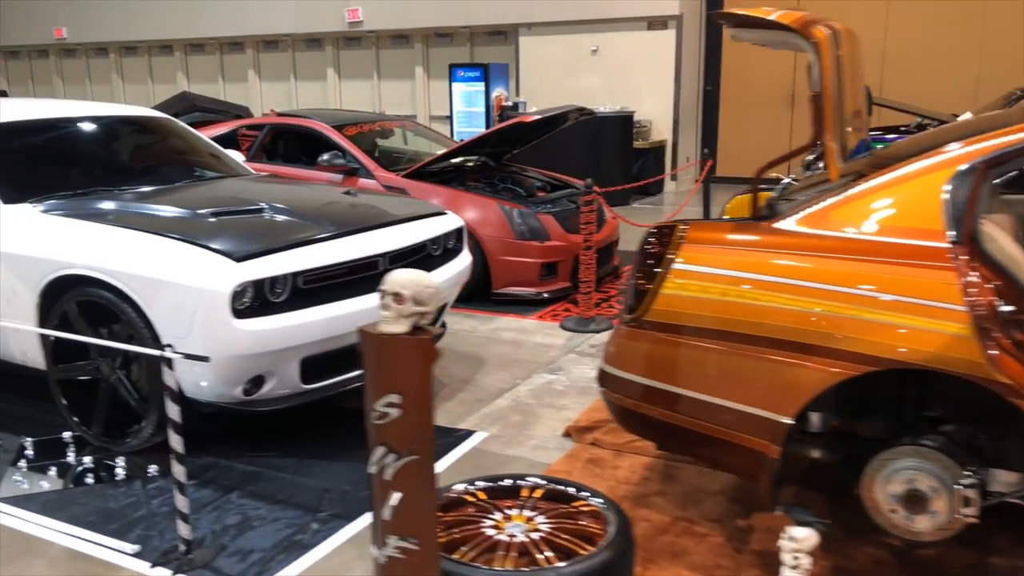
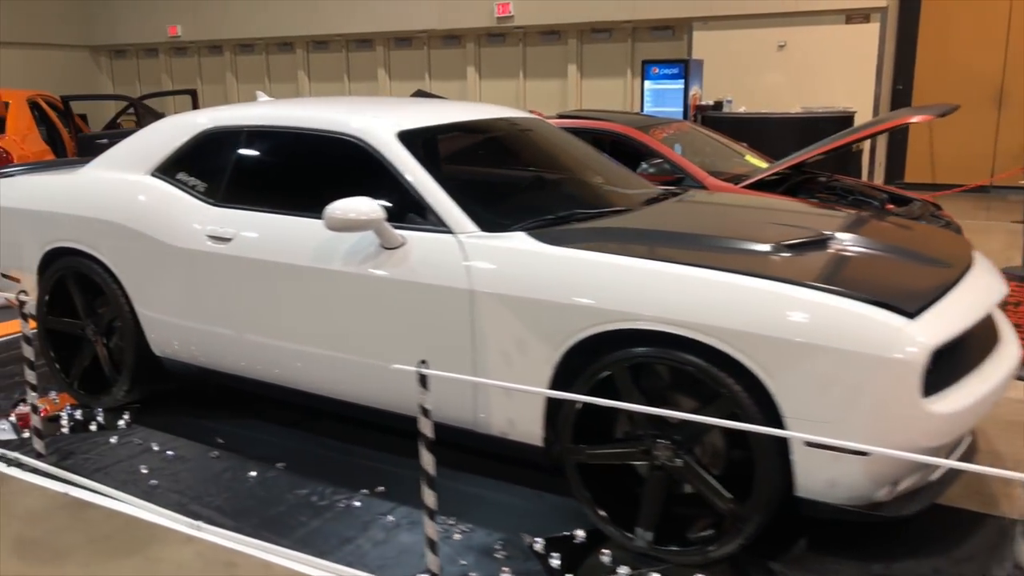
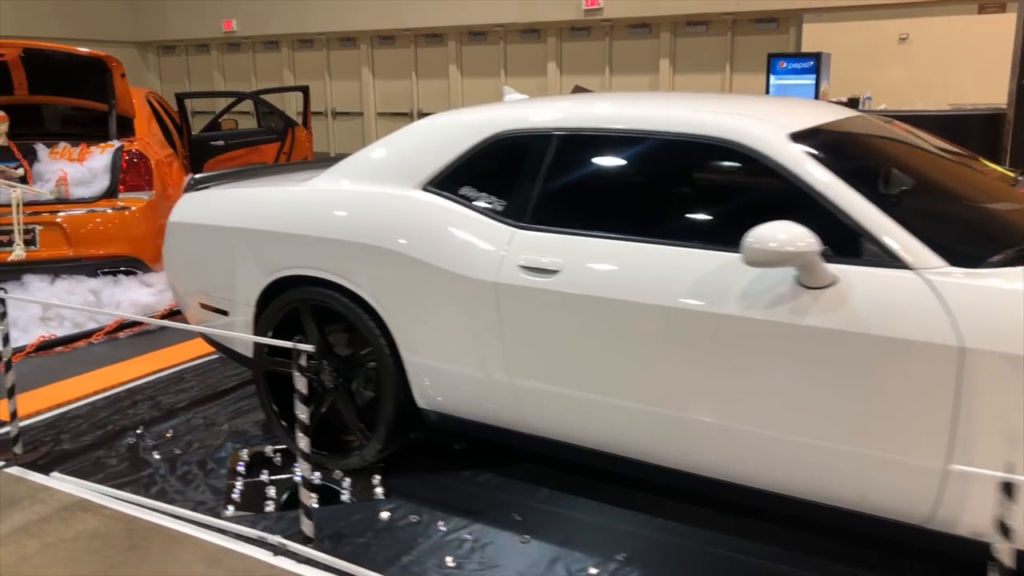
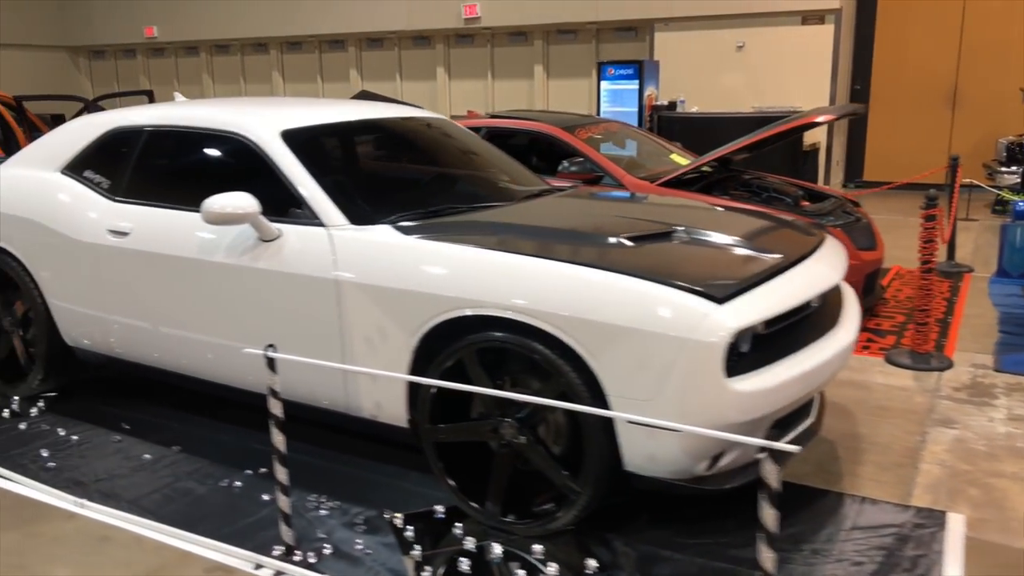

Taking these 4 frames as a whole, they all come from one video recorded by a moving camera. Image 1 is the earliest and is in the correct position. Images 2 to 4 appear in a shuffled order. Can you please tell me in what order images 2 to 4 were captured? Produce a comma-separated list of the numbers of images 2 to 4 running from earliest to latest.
4, 2, 3
